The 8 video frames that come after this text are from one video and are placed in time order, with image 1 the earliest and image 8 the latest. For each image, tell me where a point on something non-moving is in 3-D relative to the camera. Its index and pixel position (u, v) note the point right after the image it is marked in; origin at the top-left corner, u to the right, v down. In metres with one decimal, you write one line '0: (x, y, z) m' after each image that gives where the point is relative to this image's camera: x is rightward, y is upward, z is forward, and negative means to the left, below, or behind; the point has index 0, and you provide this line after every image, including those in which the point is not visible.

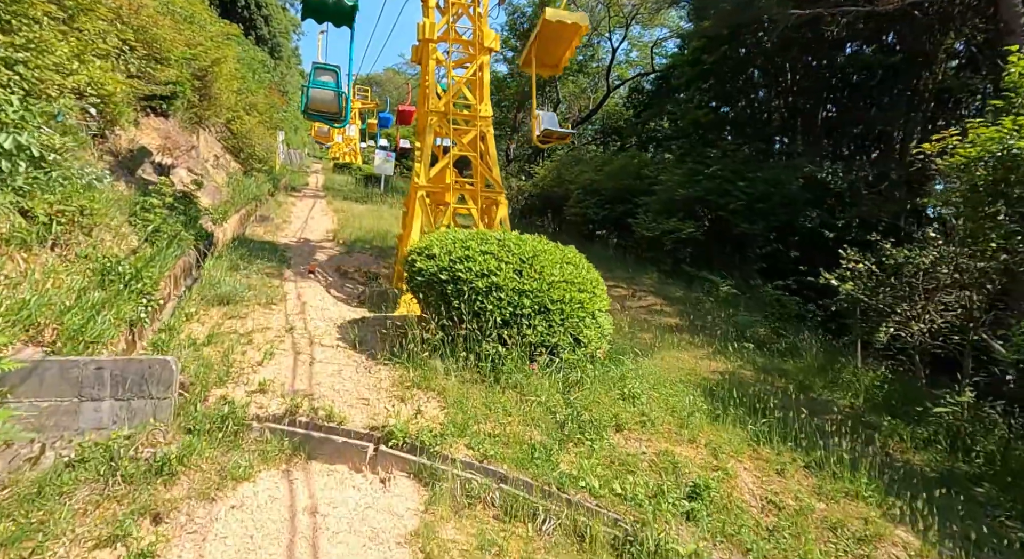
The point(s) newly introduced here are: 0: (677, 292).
0: (+2.5, -0.2, +10.1) m
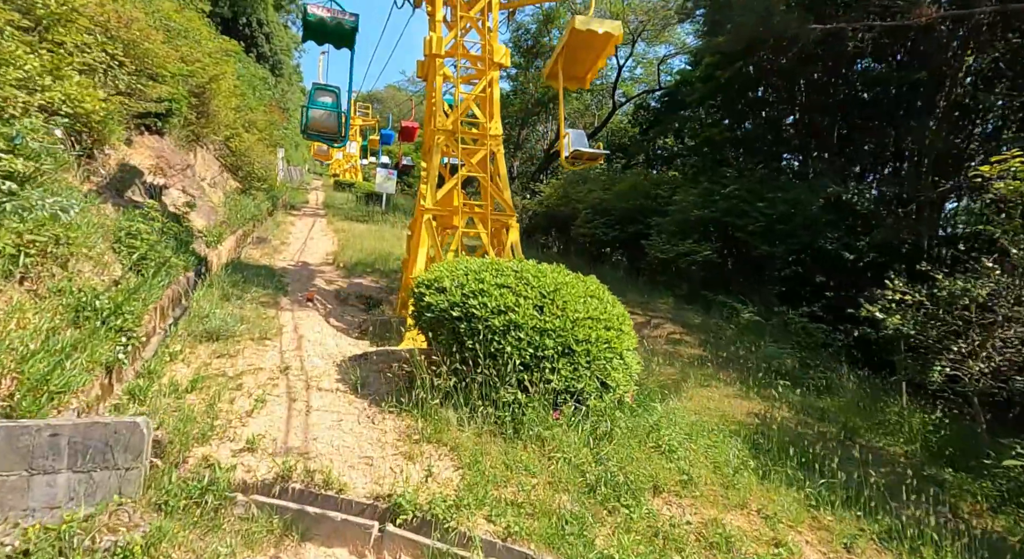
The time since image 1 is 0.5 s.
0: (+2.6, -0.6, +9.6) m
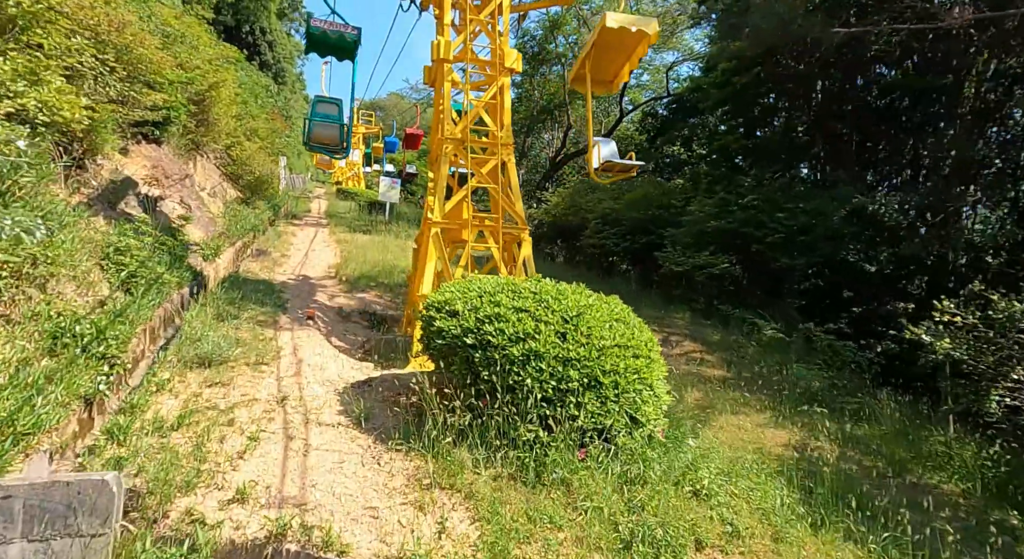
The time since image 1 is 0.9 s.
0: (+2.8, -0.8, +9.2) m
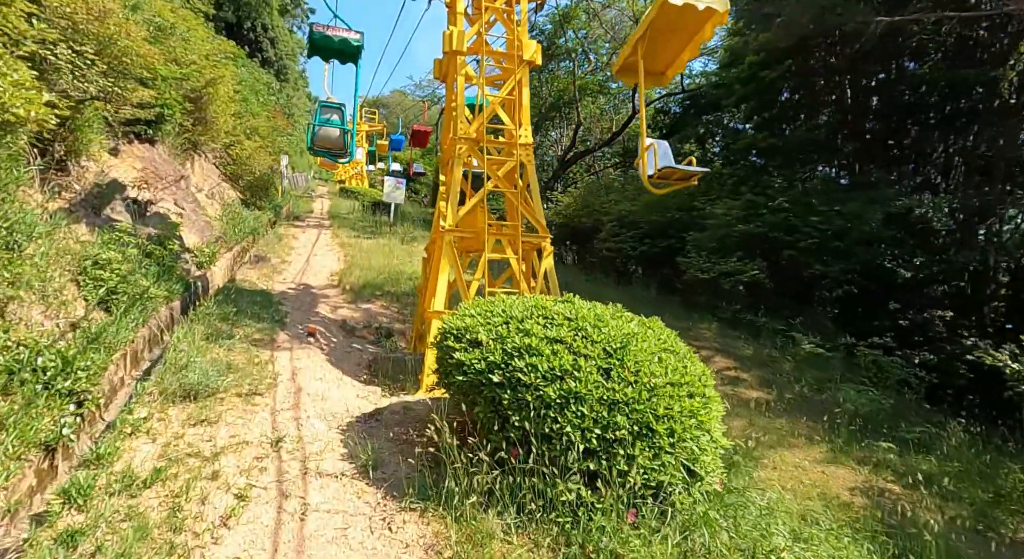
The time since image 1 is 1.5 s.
0: (+3.0, -0.9, +8.5) m
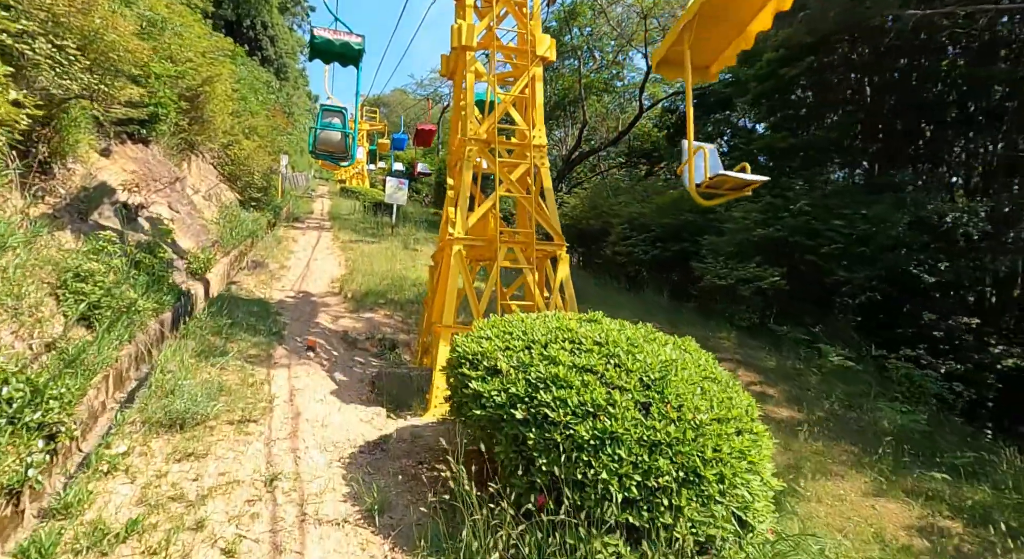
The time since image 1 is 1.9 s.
0: (+3.1, -1.0, +8.1) m
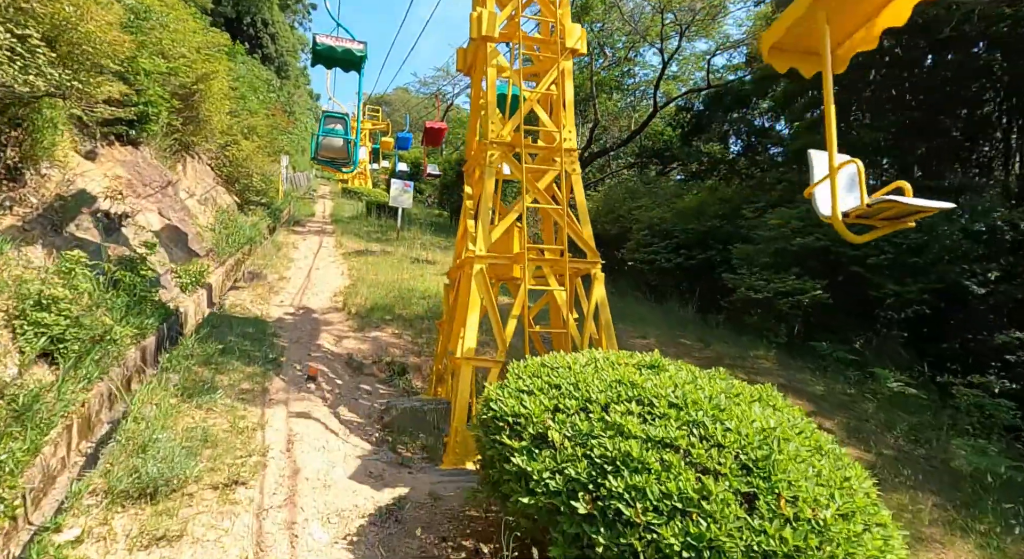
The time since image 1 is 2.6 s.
0: (+3.4, -1.2, +7.3) m
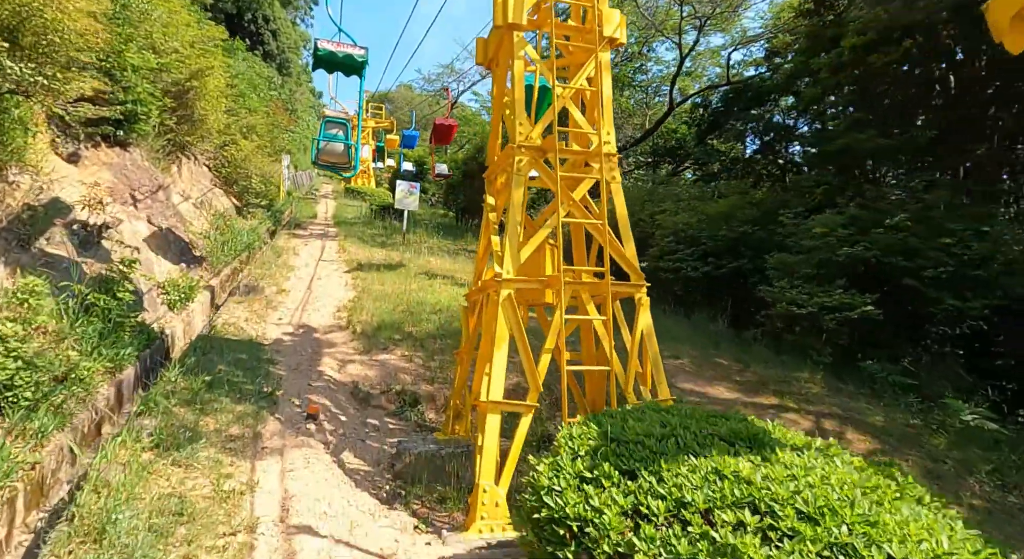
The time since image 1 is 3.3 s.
0: (+3.6, -1.3, +6.6) m
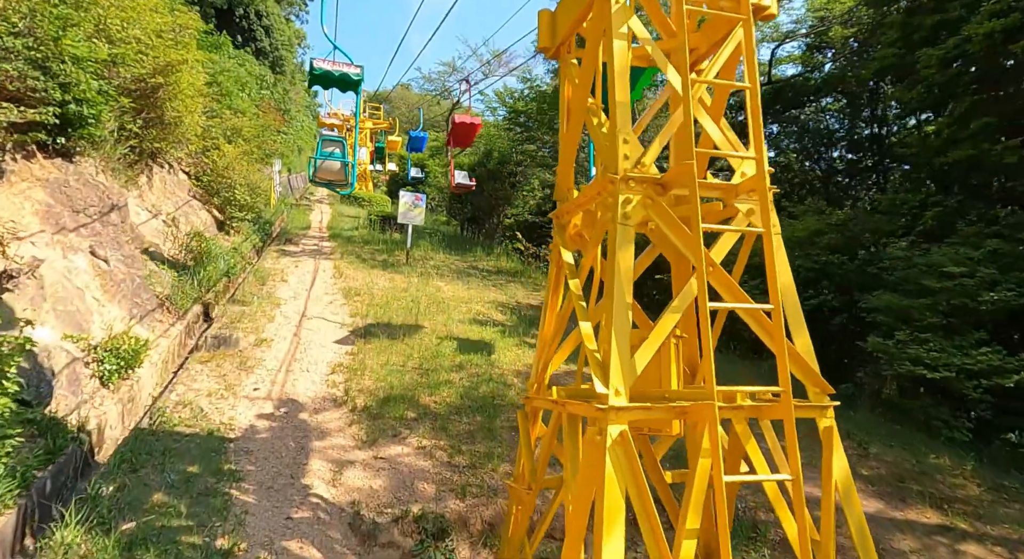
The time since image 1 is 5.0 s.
0: (+4.0, -1.8, +4.7) m
